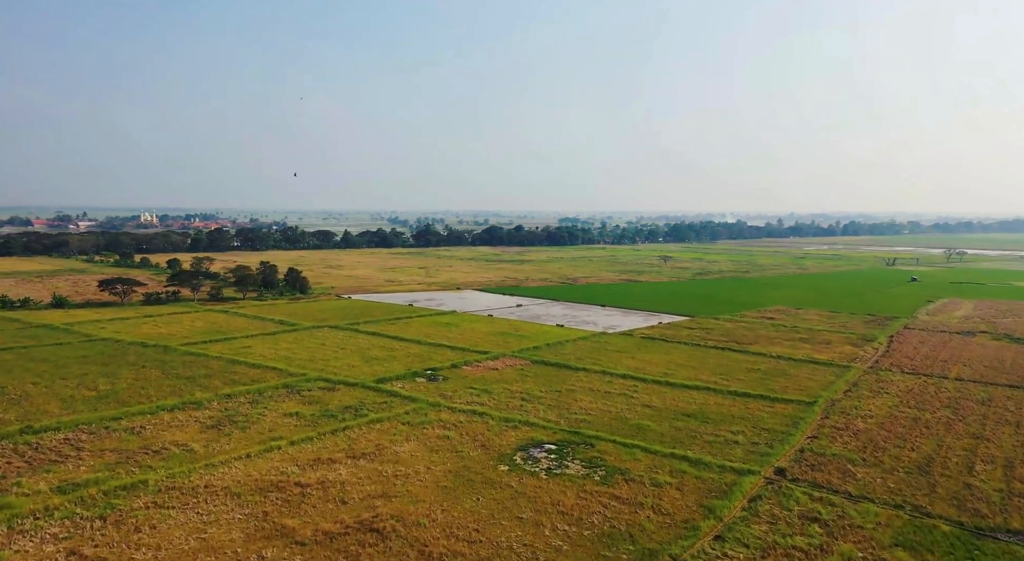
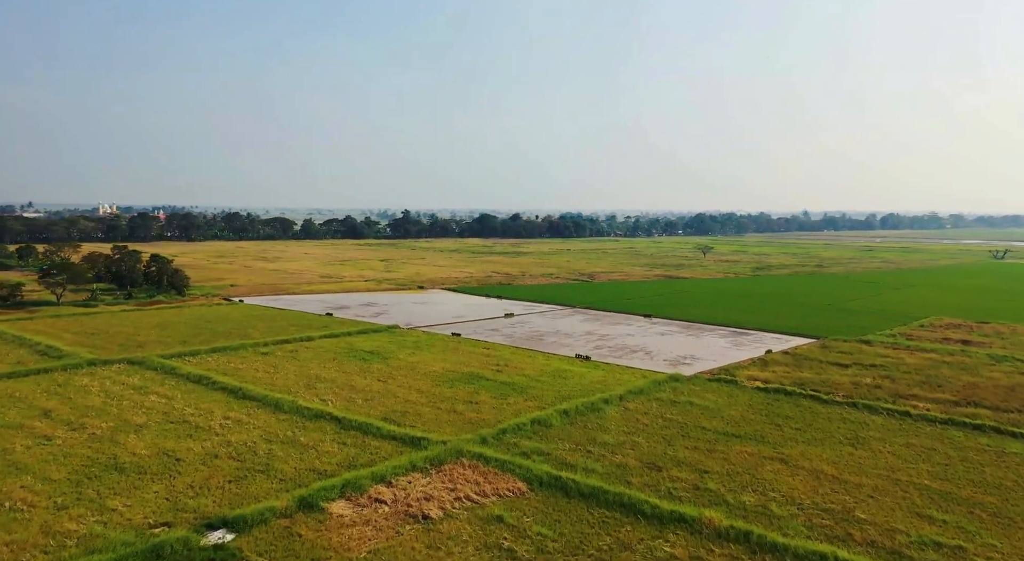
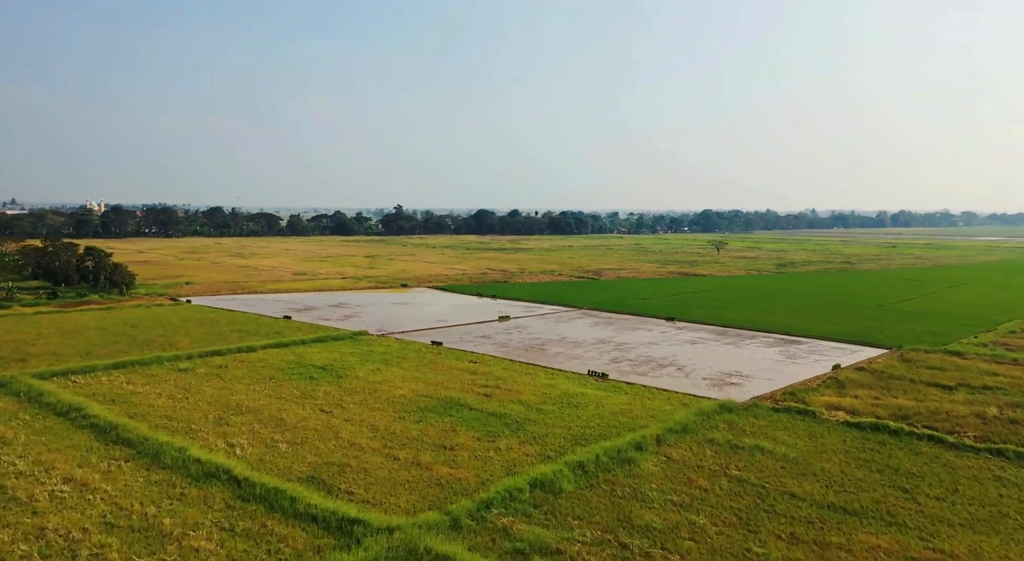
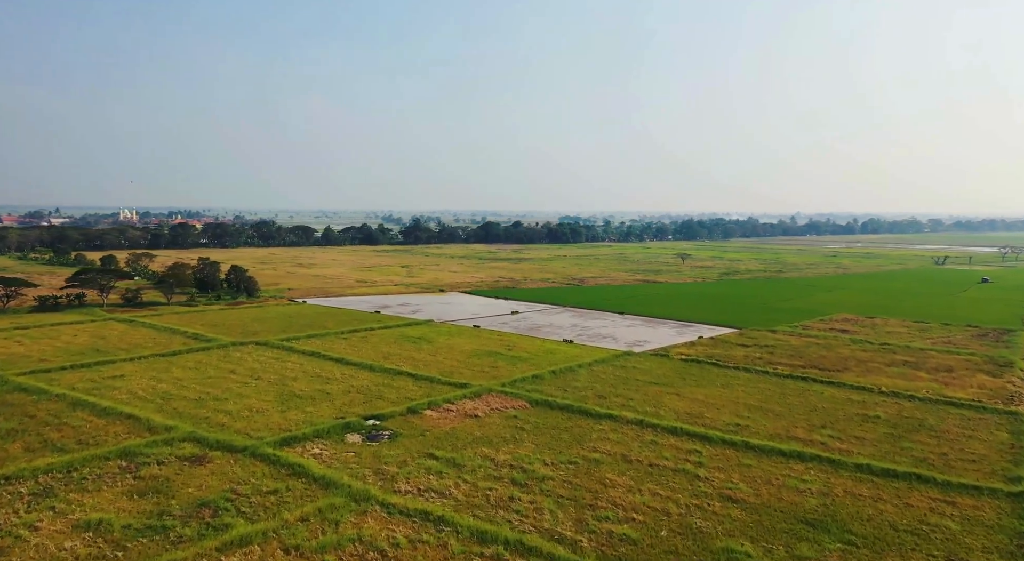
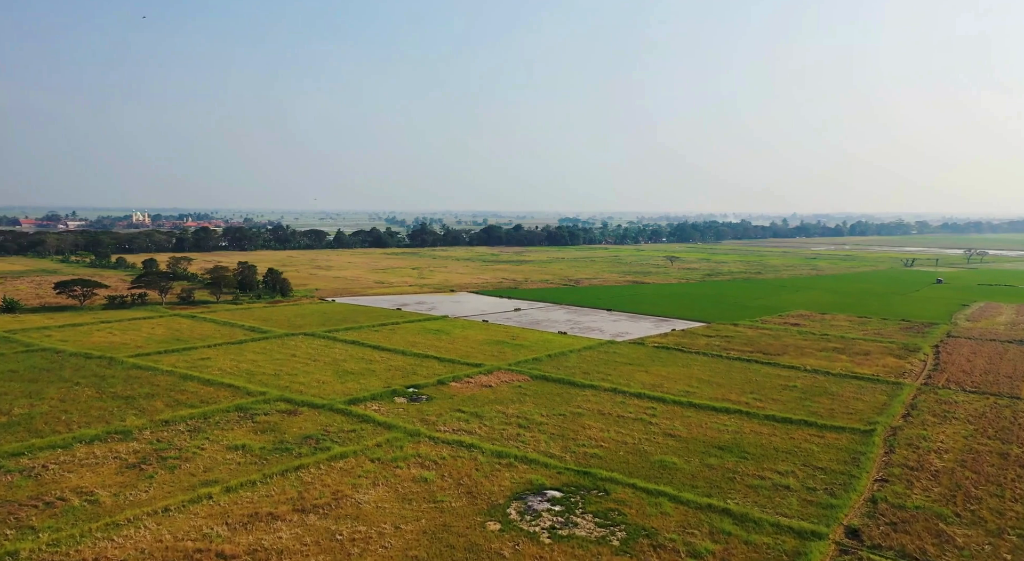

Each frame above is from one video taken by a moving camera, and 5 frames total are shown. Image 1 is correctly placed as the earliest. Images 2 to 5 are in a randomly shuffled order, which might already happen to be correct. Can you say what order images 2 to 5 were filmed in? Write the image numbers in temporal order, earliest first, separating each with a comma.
5, 4, 2, 3
